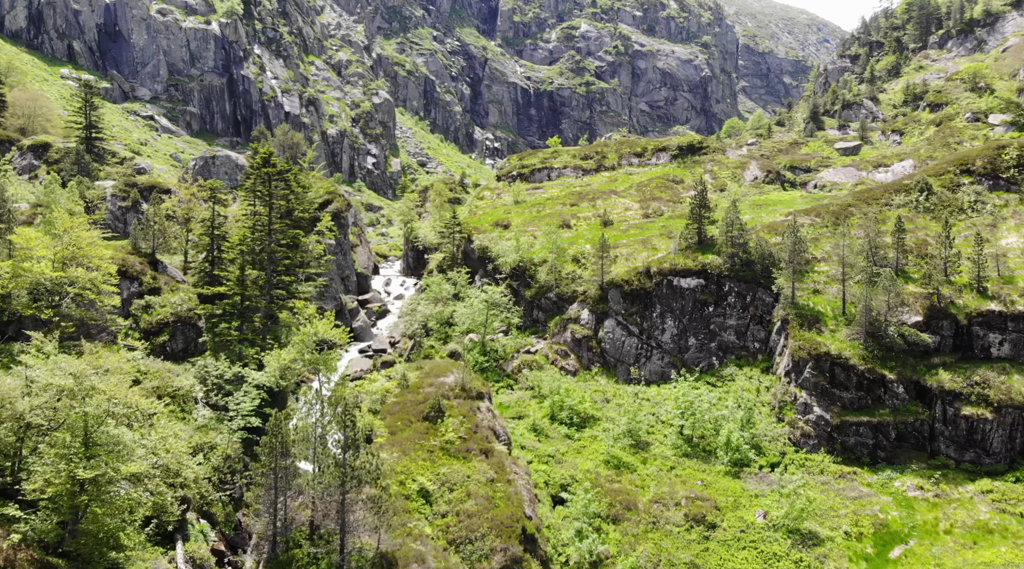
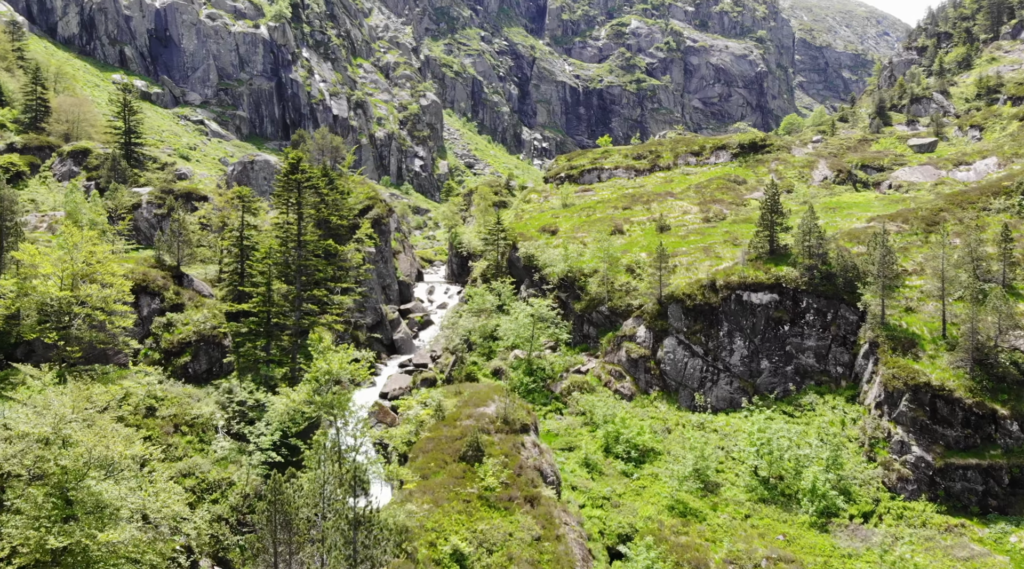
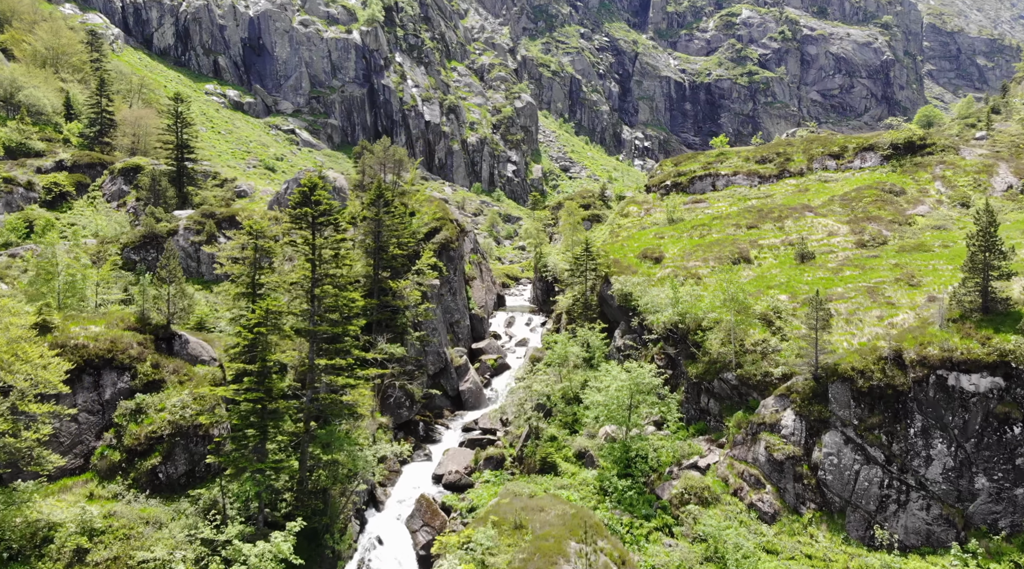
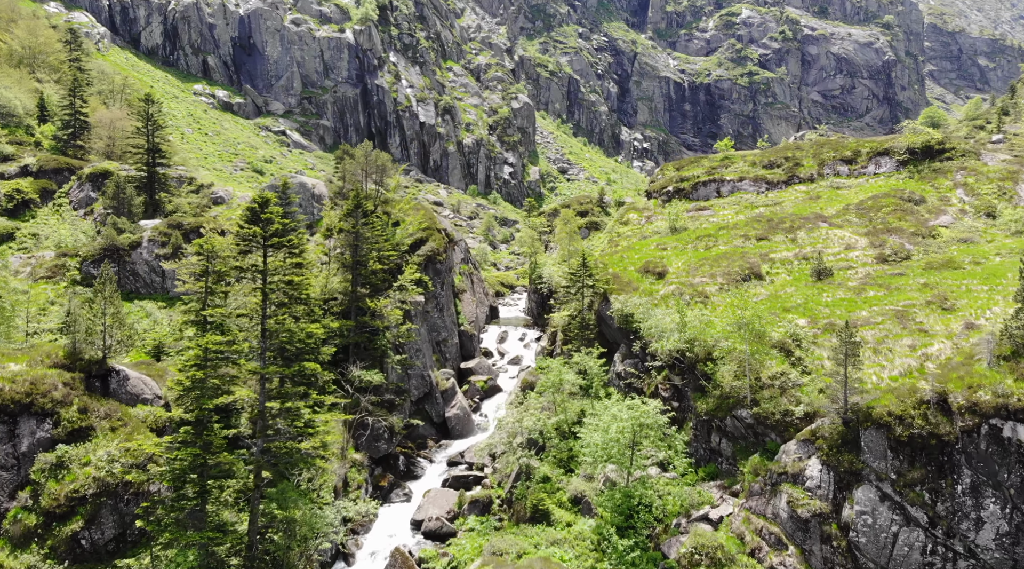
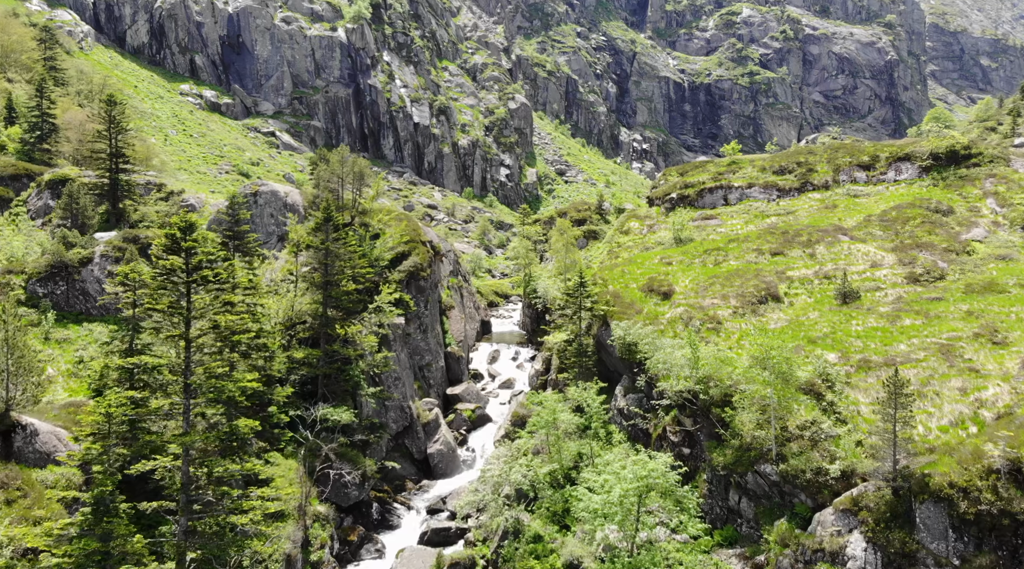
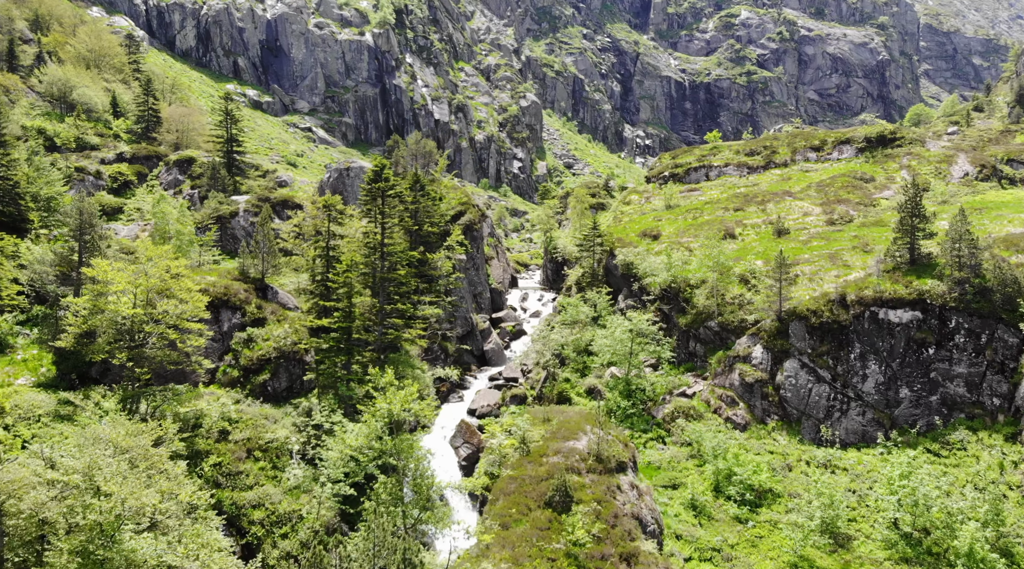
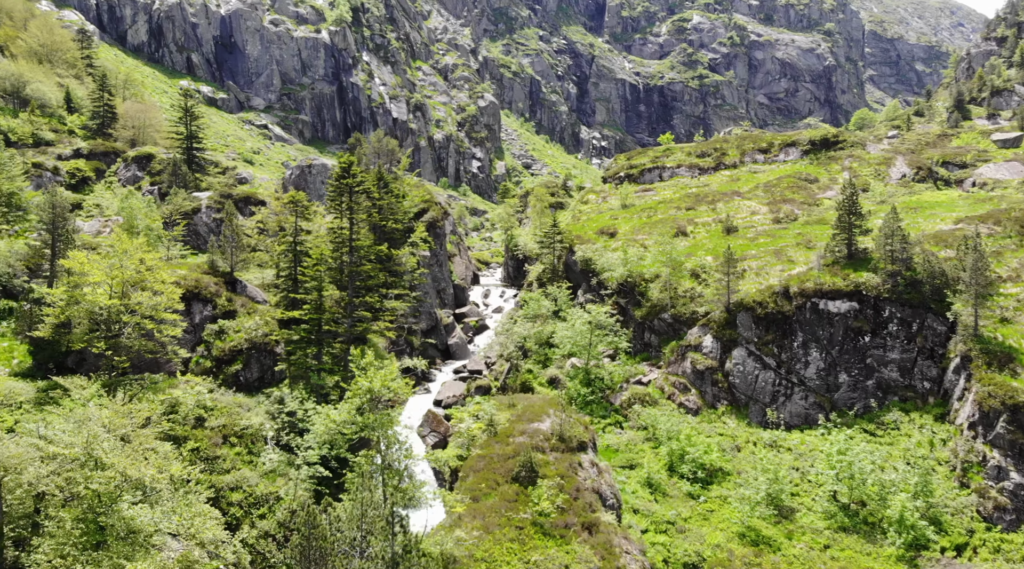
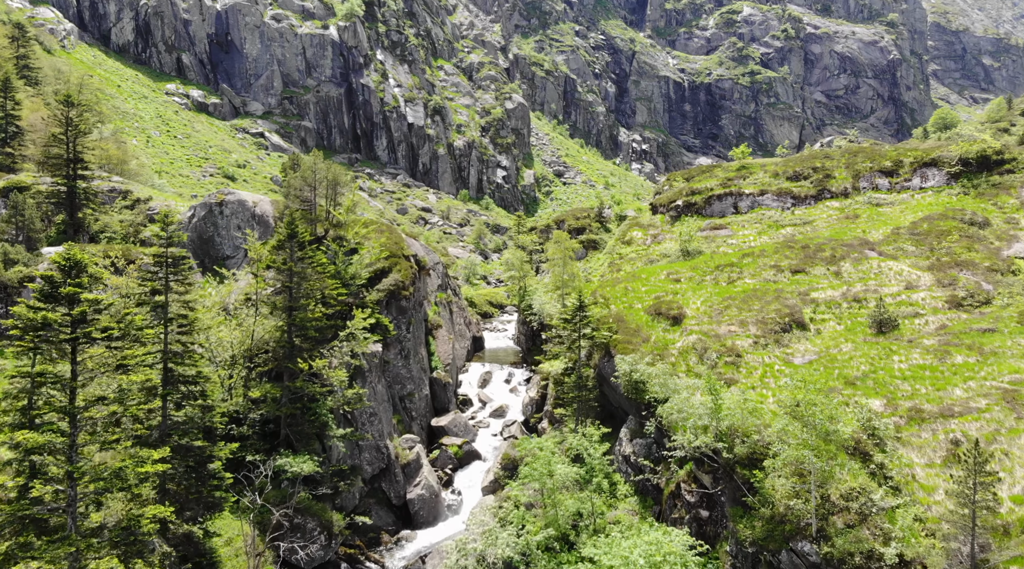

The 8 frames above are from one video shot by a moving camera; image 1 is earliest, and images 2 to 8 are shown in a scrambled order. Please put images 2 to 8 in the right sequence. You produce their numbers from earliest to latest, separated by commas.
2, 7, 6, 3, 4, 5, 8
